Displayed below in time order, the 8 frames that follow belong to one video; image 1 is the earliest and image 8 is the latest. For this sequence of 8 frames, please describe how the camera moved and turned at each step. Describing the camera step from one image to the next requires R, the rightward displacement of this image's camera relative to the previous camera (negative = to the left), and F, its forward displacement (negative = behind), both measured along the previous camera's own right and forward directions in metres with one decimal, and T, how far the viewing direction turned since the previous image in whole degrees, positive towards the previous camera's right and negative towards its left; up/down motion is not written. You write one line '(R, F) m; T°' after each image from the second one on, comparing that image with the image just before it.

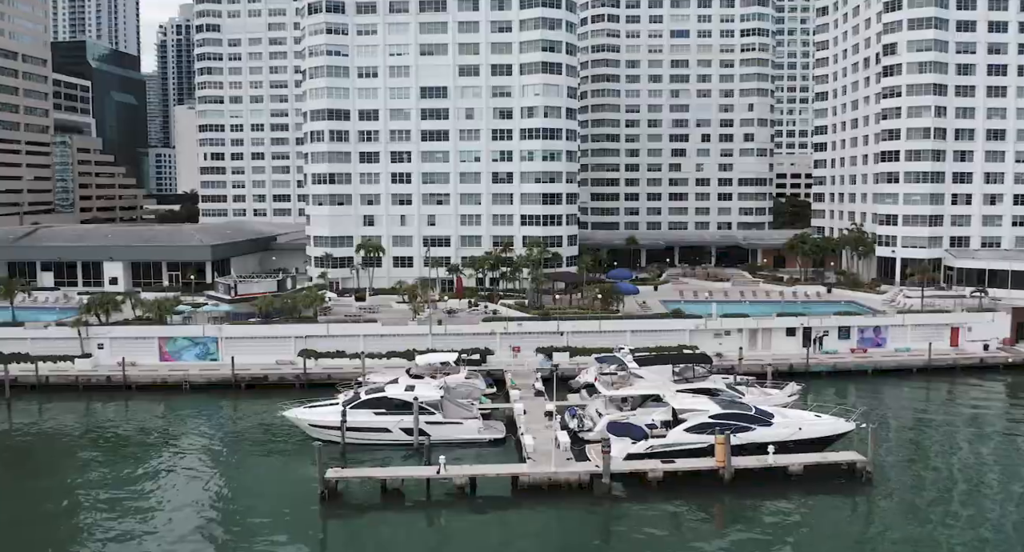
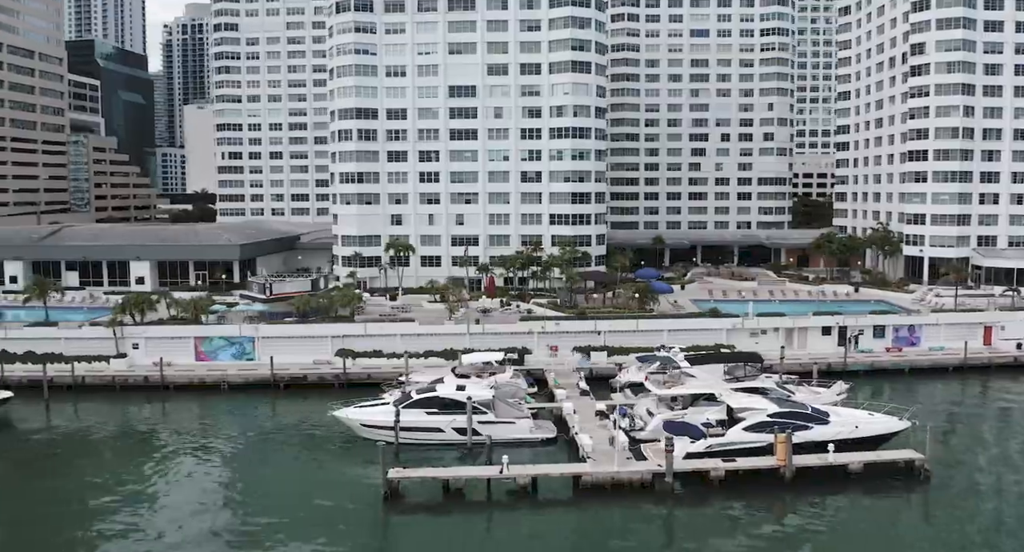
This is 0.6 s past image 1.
(-3.0, +0.2) m; 0°
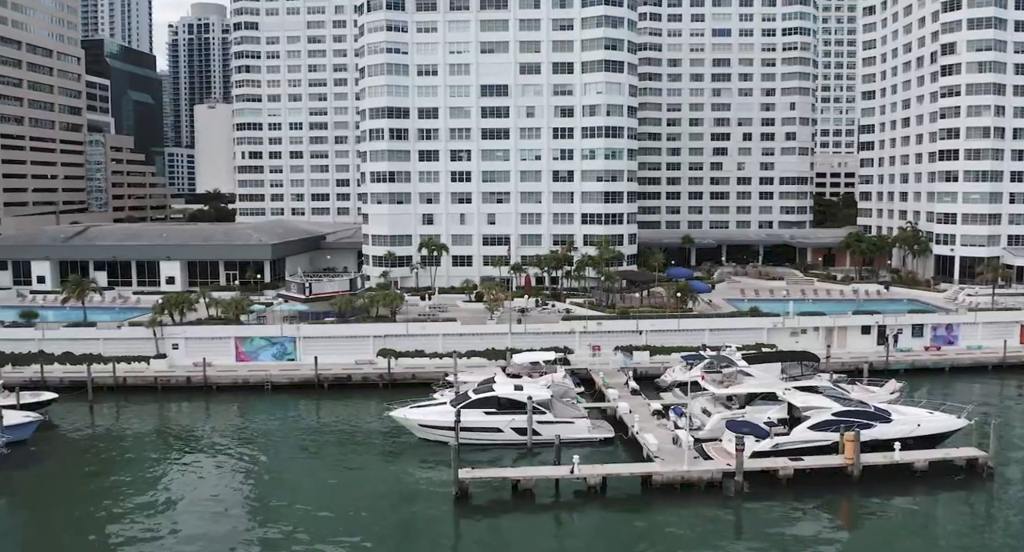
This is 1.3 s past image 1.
(-3.3, +0.2) m; 0°
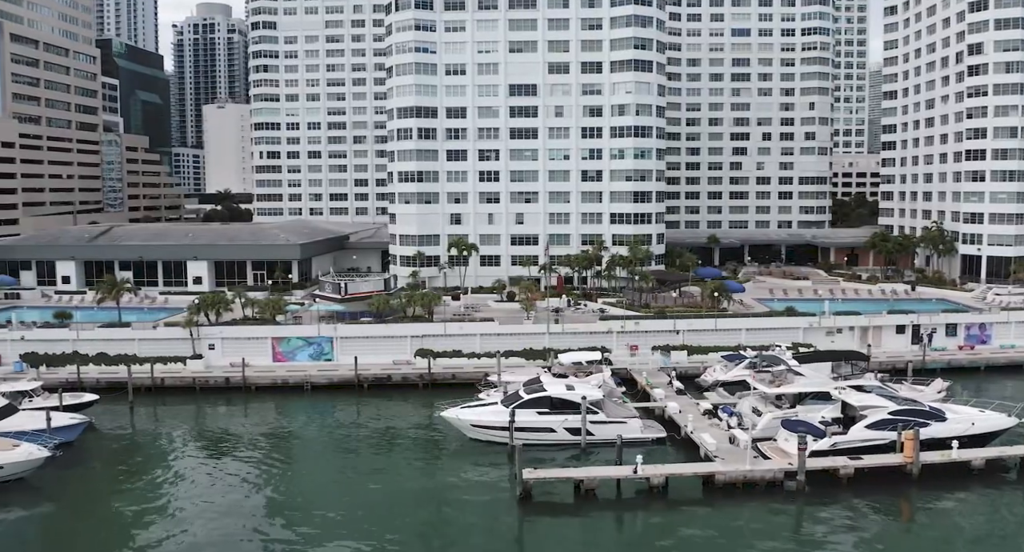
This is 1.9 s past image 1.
(-2.9, +0.2) m; 0°
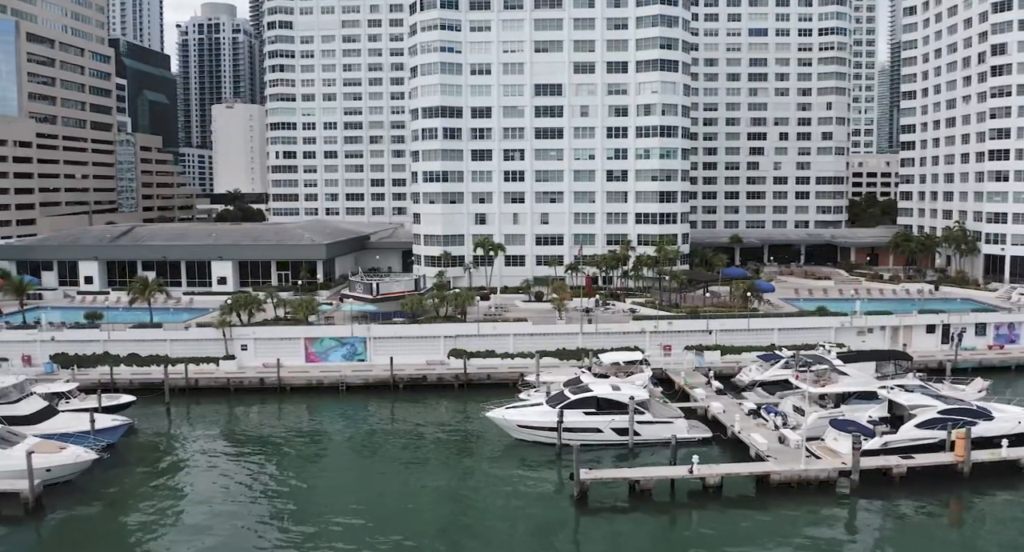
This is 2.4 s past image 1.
(-2.6, +0.2) m; 0°
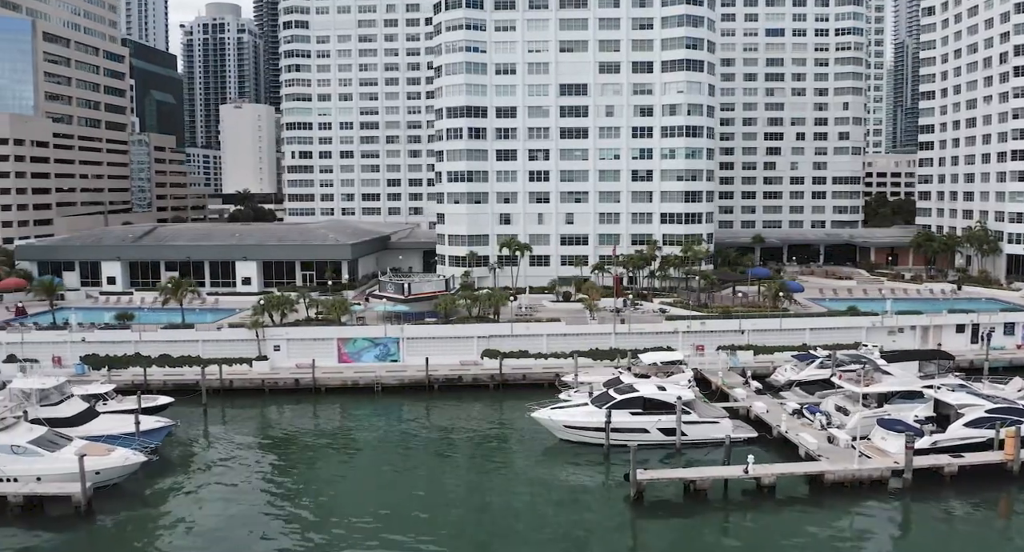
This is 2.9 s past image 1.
(-2.5, +0.1) m; 0°
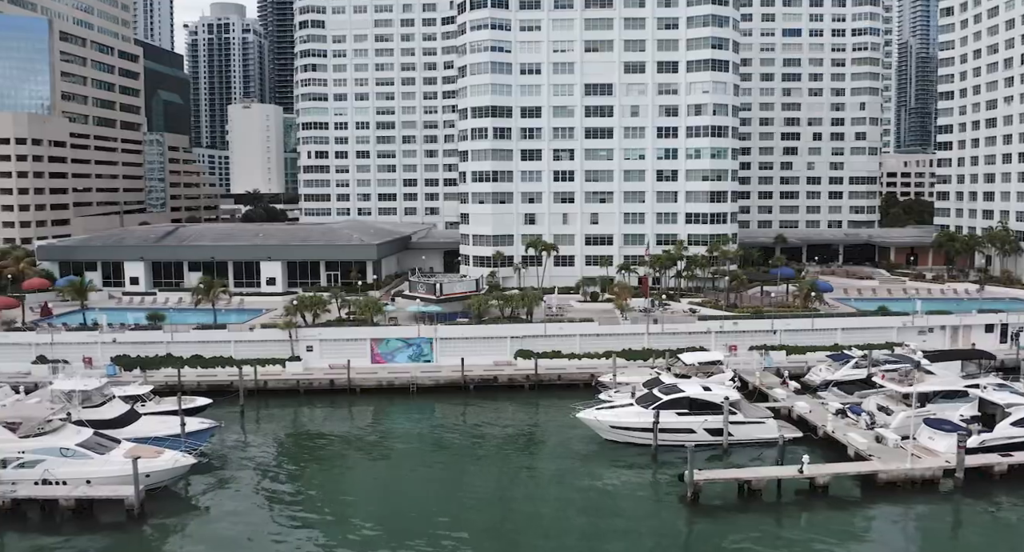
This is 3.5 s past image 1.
(-2.5, +0.1) m; 0°
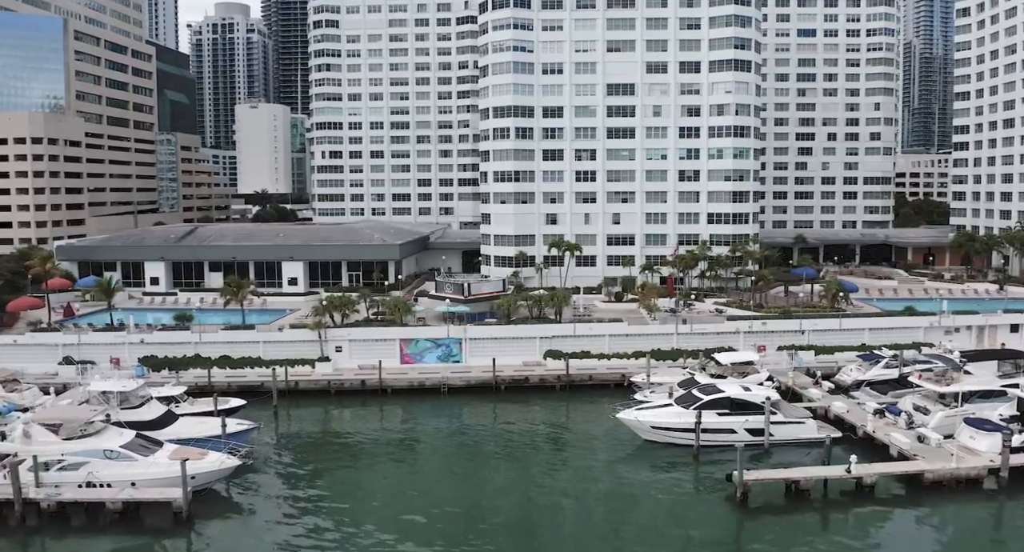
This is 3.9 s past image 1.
(-2.2, +0.1) m; 0°
